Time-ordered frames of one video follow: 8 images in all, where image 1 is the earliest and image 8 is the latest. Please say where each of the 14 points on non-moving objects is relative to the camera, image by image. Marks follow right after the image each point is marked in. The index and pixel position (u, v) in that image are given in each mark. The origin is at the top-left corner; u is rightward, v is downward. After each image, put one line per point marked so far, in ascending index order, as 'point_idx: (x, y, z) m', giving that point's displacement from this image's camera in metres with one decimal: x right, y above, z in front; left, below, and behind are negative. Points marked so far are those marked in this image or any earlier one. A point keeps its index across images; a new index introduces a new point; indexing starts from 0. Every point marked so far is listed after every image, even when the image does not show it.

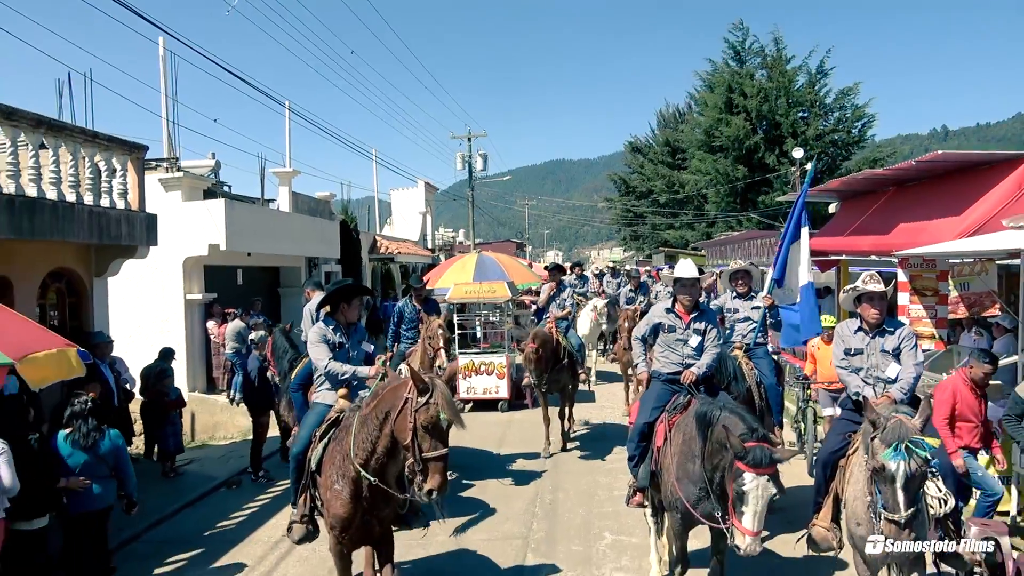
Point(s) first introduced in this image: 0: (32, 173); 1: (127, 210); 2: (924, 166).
0: (-4.8, +1.2, +6.6) m
1: (-4.7, +1.0, +8.0) m
2: (+4.7, +1.4, +7.4) m
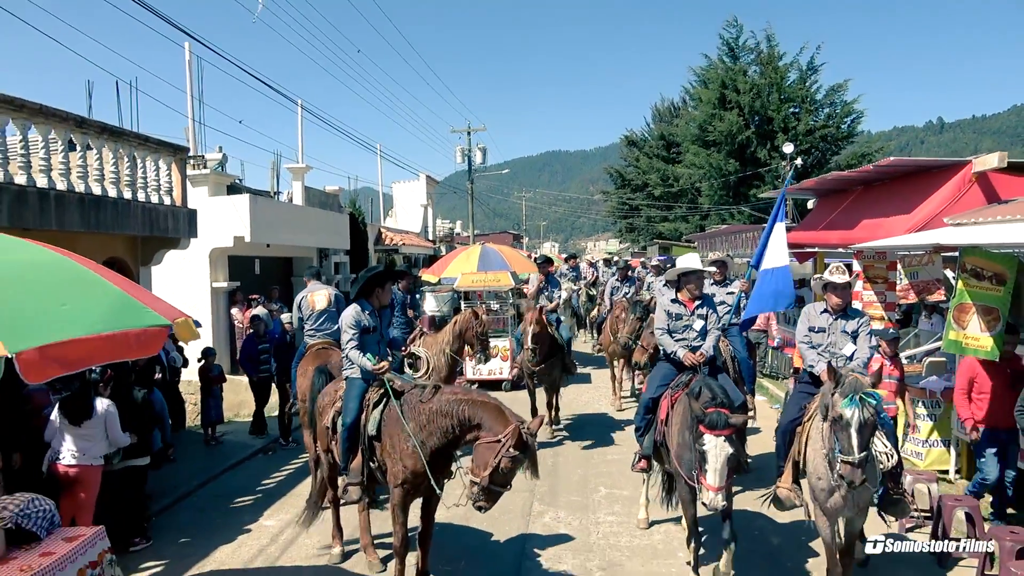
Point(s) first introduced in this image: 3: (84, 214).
0: (-4.8, +1.3, +7.5) m
1: (-4.6, +1.1, +8.9) m
2: (+4.8, +1.5, +8.4) m
3: (-4.7, +0.8, +7.2) m
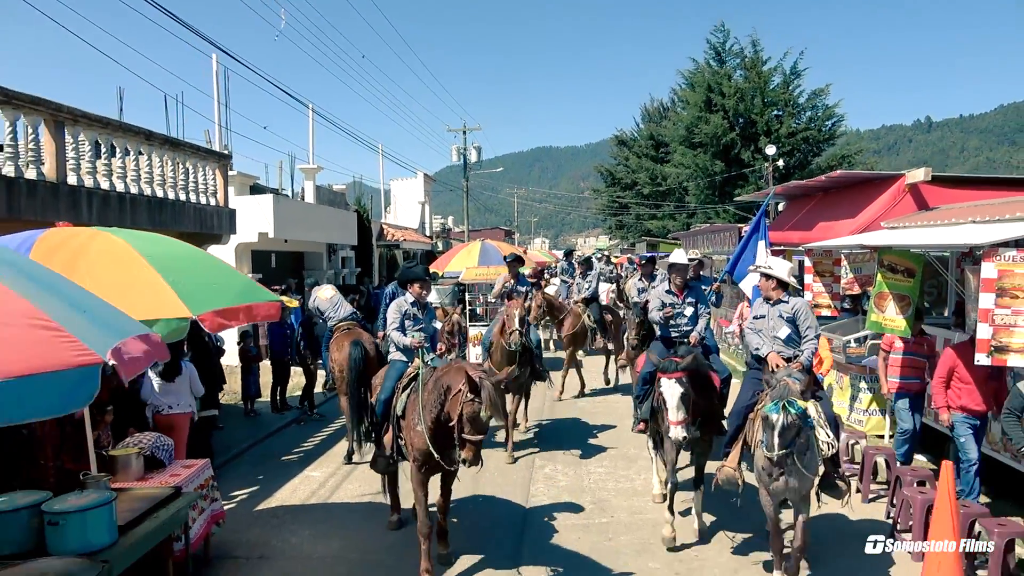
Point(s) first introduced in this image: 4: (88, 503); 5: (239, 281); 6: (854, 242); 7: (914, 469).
0: (-4.7, +1.5, +8.7) m
1: (-4.6, +1.3, +10.1) m
2: (+4.8, +1.6, +9.7) m
3: (-4.7, +1.0, +8.3) m
4: (-2.5, -1.2, +3.8) m
5: (-2.0, 0.0, +4.8) m
6: (+4.1, +0.6, +7.8) m
7: (+3.8, -1.7, +6.1) m
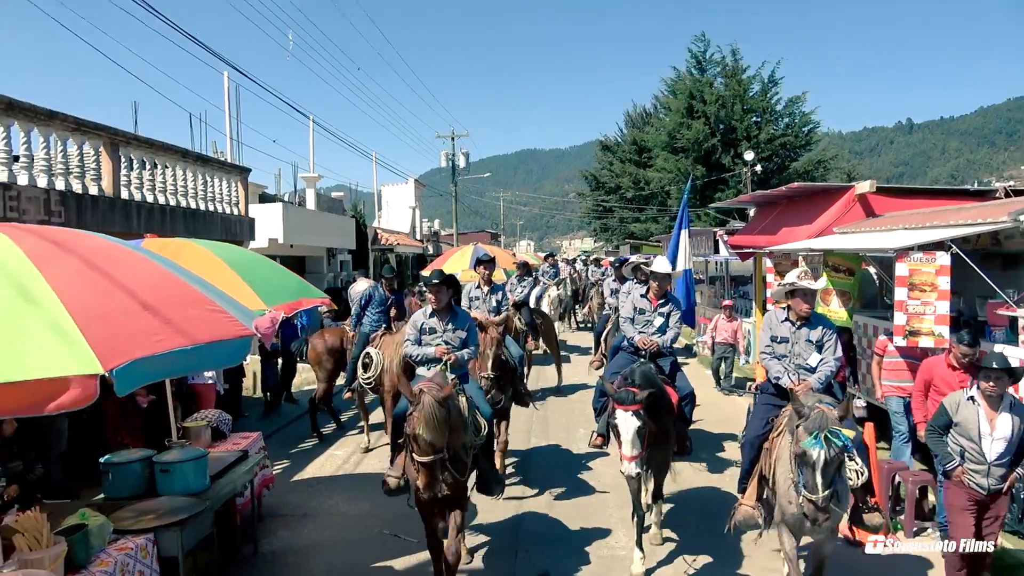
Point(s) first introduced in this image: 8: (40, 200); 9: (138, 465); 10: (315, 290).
0: (-4.7, +1.4, +9.6) m
1: (-4.6, +1.2, +11.0) m
2: (+4.8, +1.6, +10.9) m
3: (-4.7, +0.9, +9.3) m
4: (-2.4, -1.2, +4.8) m
5: (-1.9, 0.0, +5.8) m
6: (+4.0, +0.6, +8.9) m
7: (+3.8, -1.7, +7.3) m
8: (-4.9, +0.9, +6.6) m
9: (-2.7, -1.3, +4.7) m
10: (-1.9, 0.0, +6.1) m
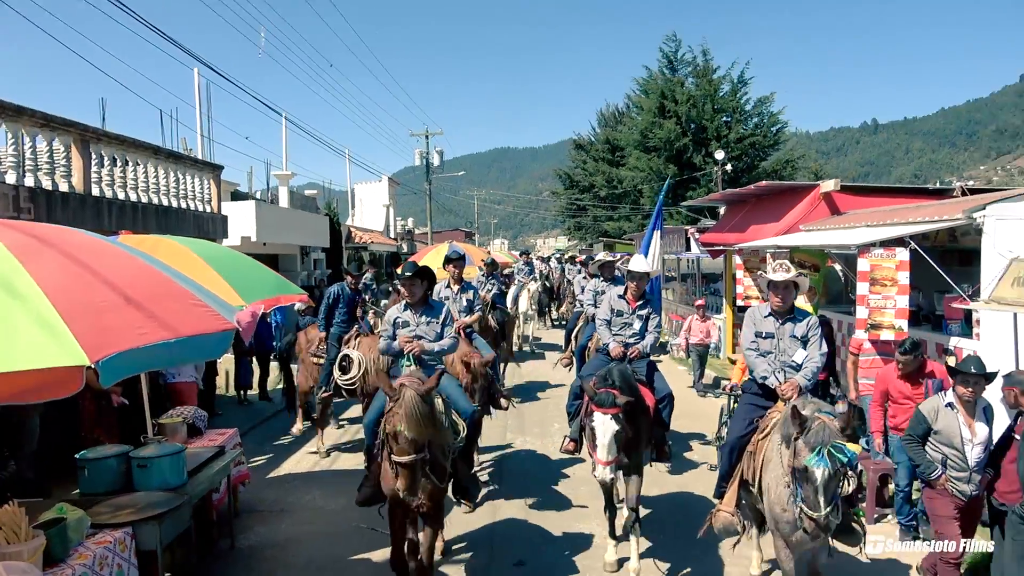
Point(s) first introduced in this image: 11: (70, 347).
0: (-5.1, +1.5, +9.5) m
1: (-5.0, +1.3, +10.9) m
2: (+4.3, +1.7, +11.2) m
3: (-5.0, +1.0, +9.2) m
4: (-2.6, -1.2, +4.8) m
5: (-2.2, +0.1, +5.9) m
6: (+3.7, +0.6, +9.2) m
7: (+3.6, -1.6, +7.5) m
8: (-5.1, +0.9, +6.5) m
9: (-2.9, -1.3, +4.7) m
10: (-2.1, 0.0, +6.1) m
11: (-1.8, -0.2, +2.7) m
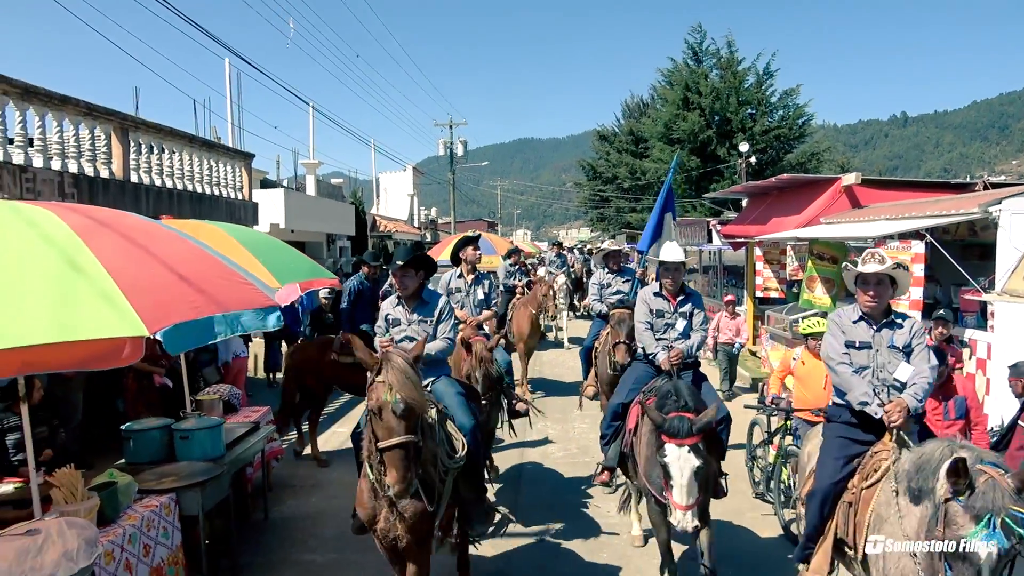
0: (-4.8, +1.7, +9.9) m
1: (-4.7, +1.5, +11.3) m
2: (+4.7, +1.8, +11.2) m
3: (-4.7, +1.2, +9.6) m
4: (-2.4, -1.1, +5.1) m
5: (-2.0, +0.2, +6.1) m
6: (+4.0, +0.8, +9.2) m
7: (+3.8, -1.5, +7.6) m
8: (-4.9, +1.1, +6.9) m
9: (-2.8, -1.1, +5.0) m
10: (-1.9, +0.2, +6.4) m
11: (-1.7, -0.1, +2.9) m
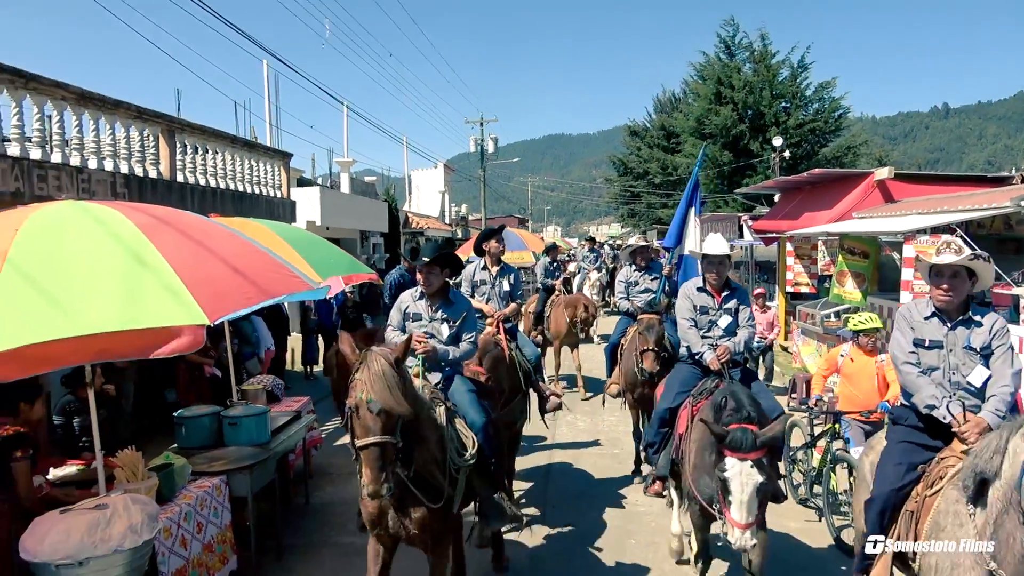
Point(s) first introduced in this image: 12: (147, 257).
0: (-4.3, +1.8, +10.3) m
1: (-4.1, +1.6, +11.7) m
2: (+5.2, +1.9, +11.1) m
3: (-4.3, +1.3, +10.0) m
4: (-2.2, -1.0, +5.4) m
5: (-1.7, +0.3, +6.4) m
6: (+4.4, +0.8, +9.2) m
7: (+4.1, -1.5, +7.6) m
8: (-4.5, +1.2, +7.3) m
9: (-2.5, -1.1, +5.3) m
10: (-1.6, +0.2, +6.7) m
11: (-1.6, -0.1, +3.2) m
12: (-1.9, +0.2, +3.4) m
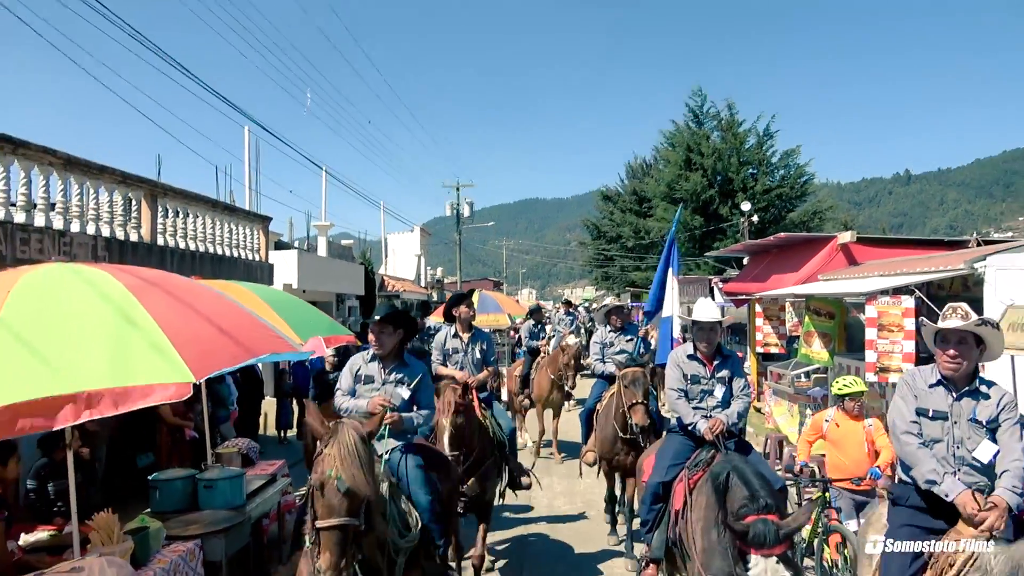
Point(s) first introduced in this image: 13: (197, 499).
0: (-4.7, +0.8, +10.4) m
1: (-4.5, +0.5, +11.7) m
2: (+4.8, +0.9, +11.6) m
3: (-4.6, +0.3, +10.0) m
4: (-2.3, -1.5, +5.3) m
5: (-1.9, -0.3, +6.5) m
6: (+4.1, 0.0, +9.6) m
7: (+3.9, -2.2, +7.7) m
8: (-4.8, +0.5, +7.3) m
9: (-2.7, -1.6, +5.3) m
10: (-1.8, -0.4, +6.7) m
11: (-1.7, -0.4, +3.3) m
12: (-2.0, -0.2, +3.4) m
13: (-2.6, -1.7, +5.3) m
